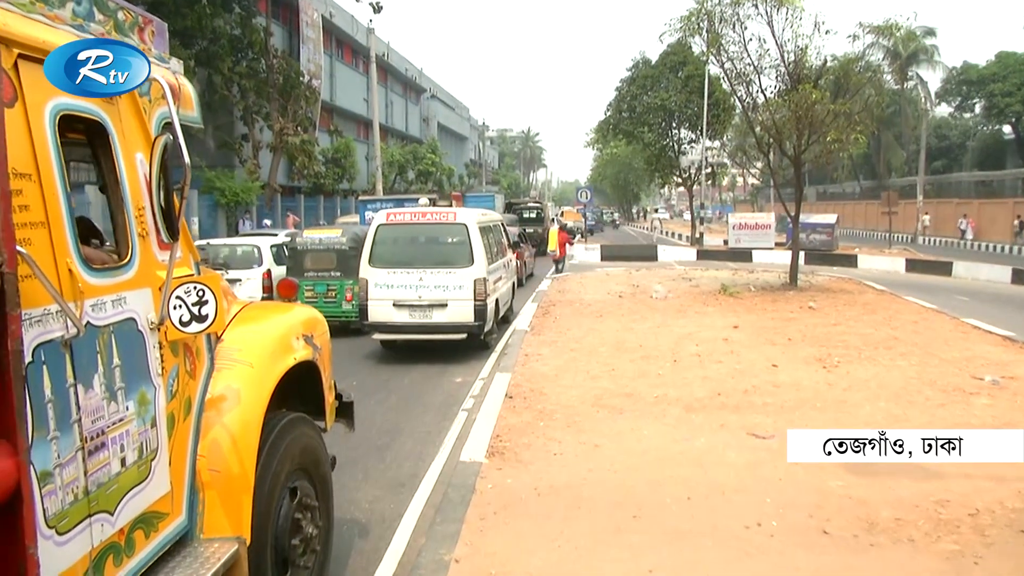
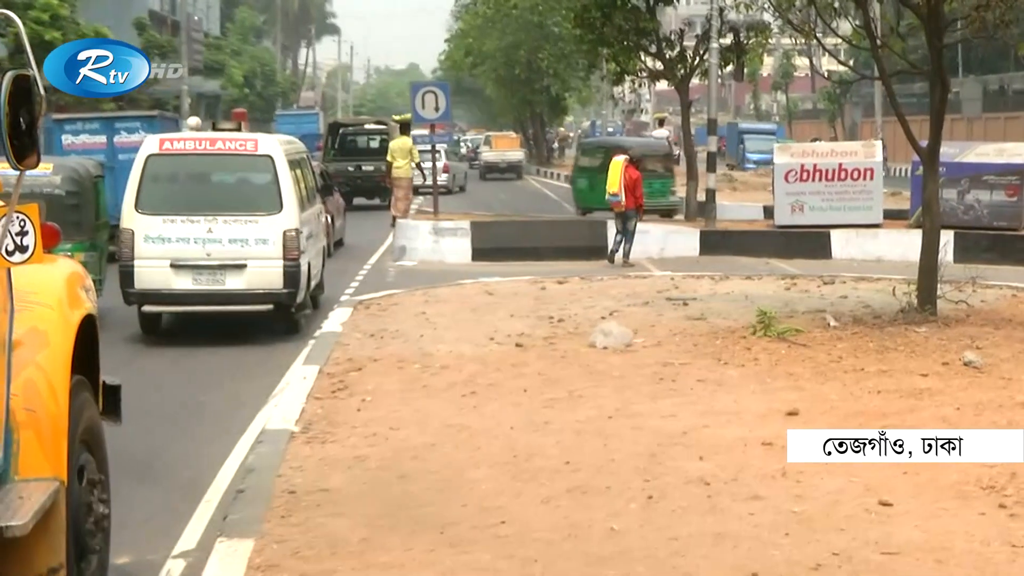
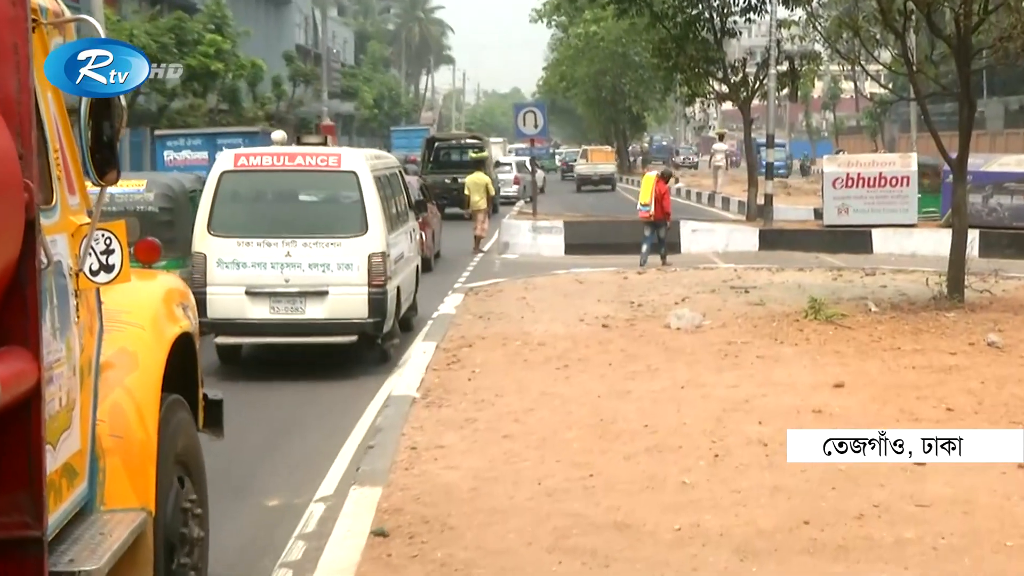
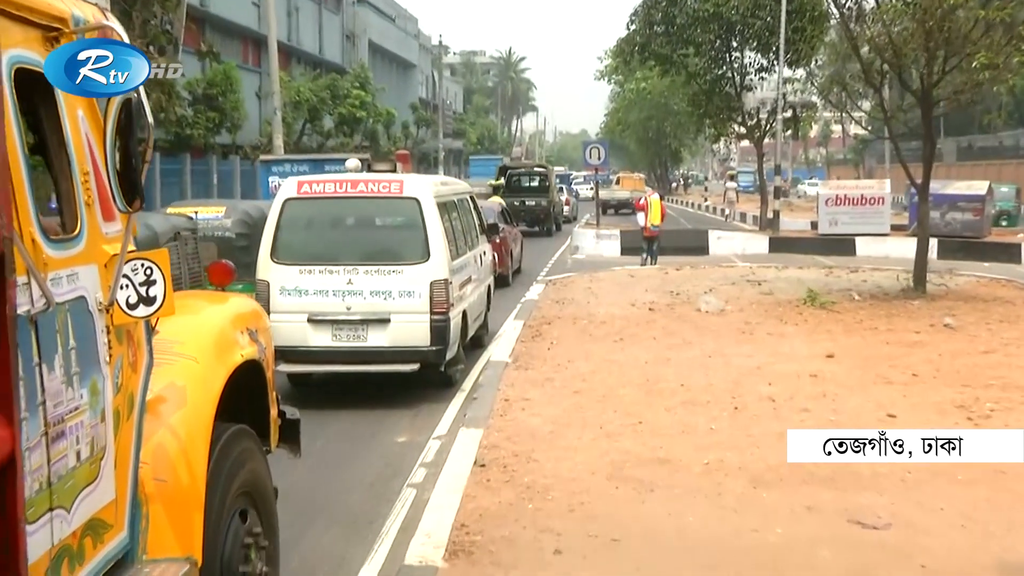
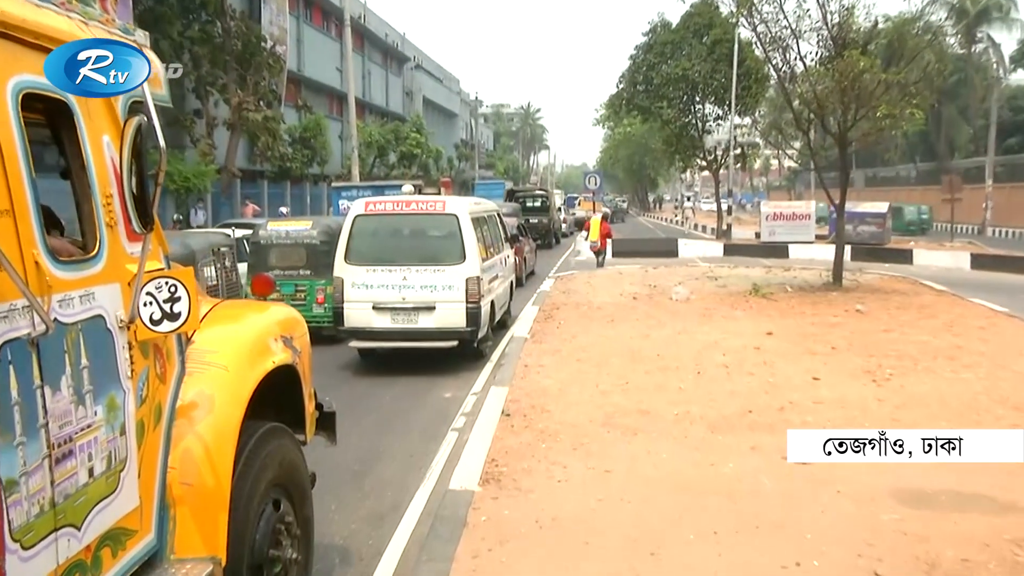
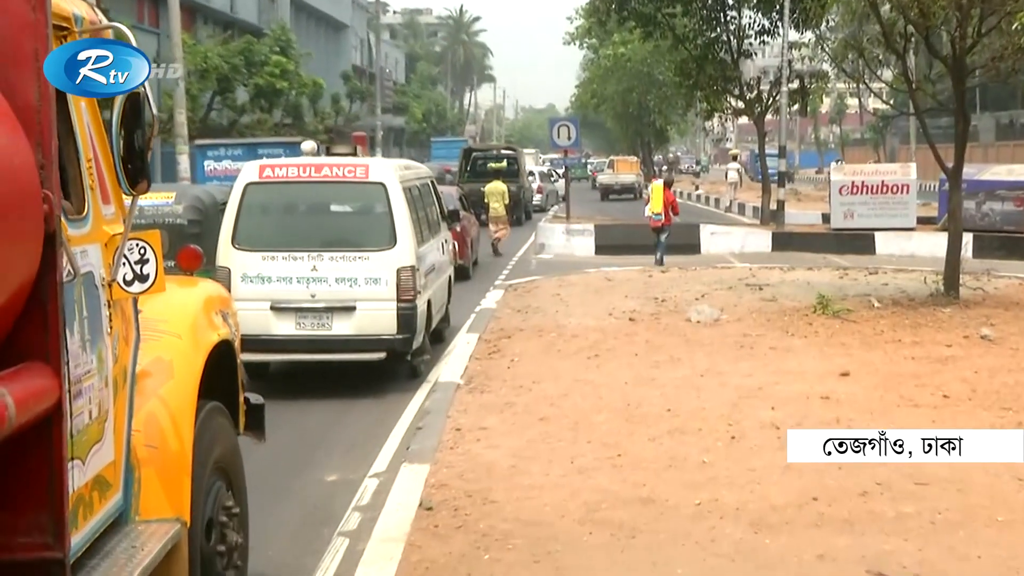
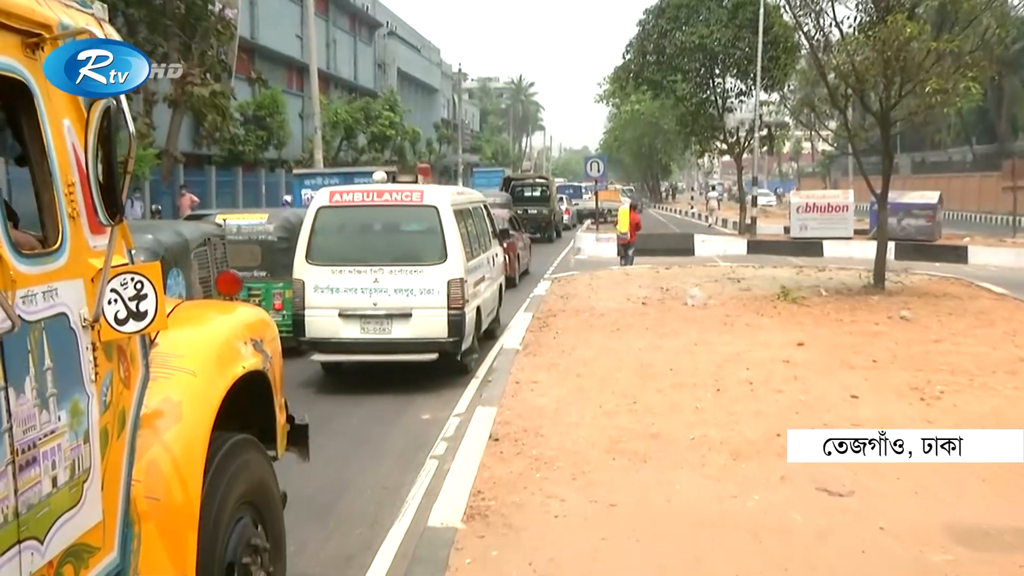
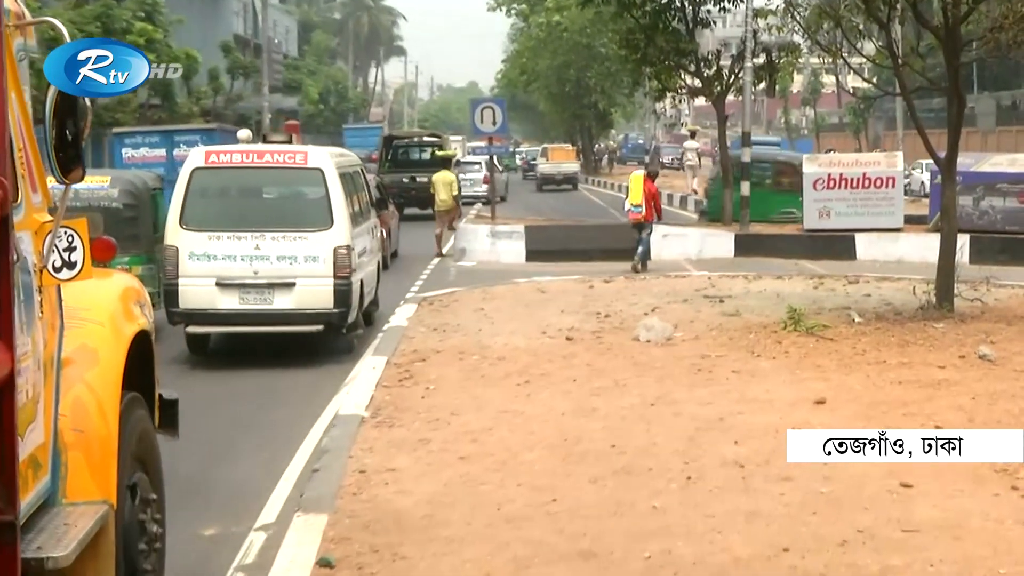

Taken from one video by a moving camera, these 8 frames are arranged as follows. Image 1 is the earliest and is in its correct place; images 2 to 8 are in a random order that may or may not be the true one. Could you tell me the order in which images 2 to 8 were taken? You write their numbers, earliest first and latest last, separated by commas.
5, 7, 4, 6, 3, 8, 2
